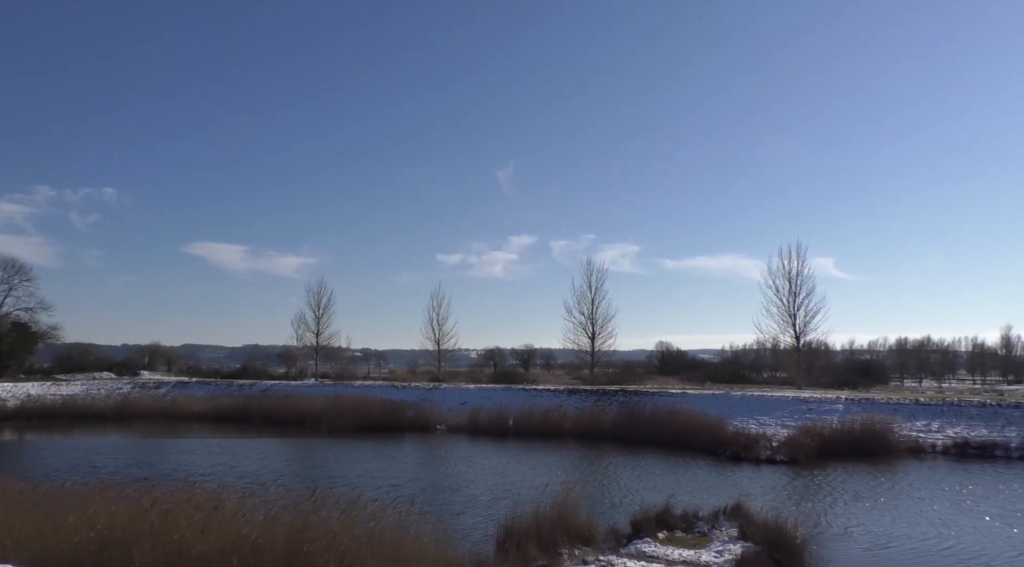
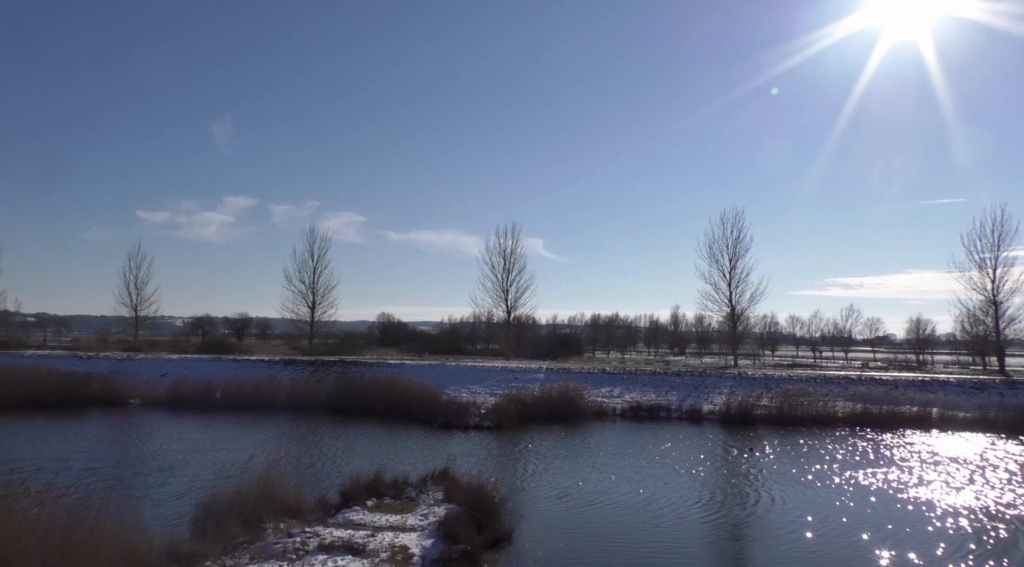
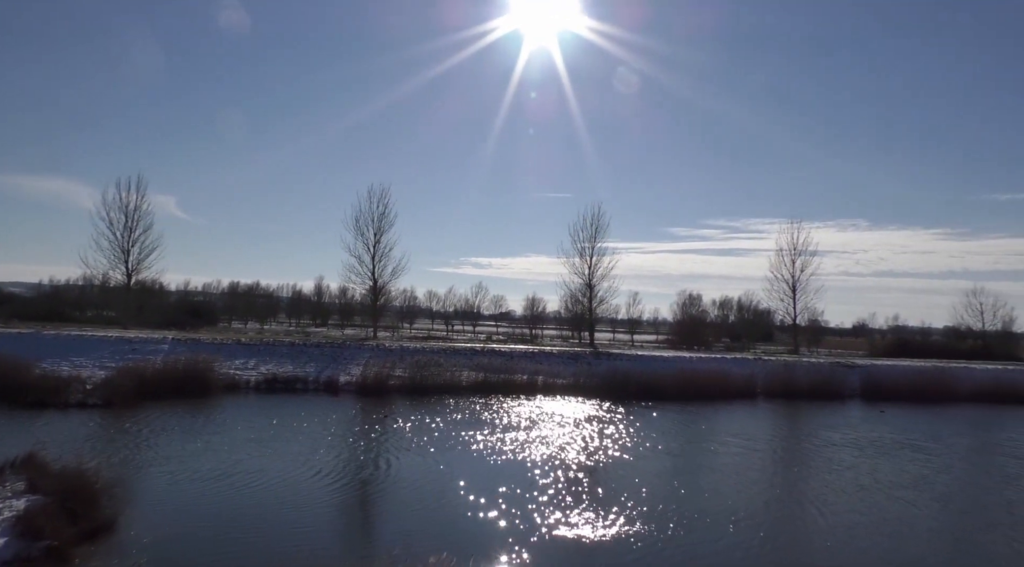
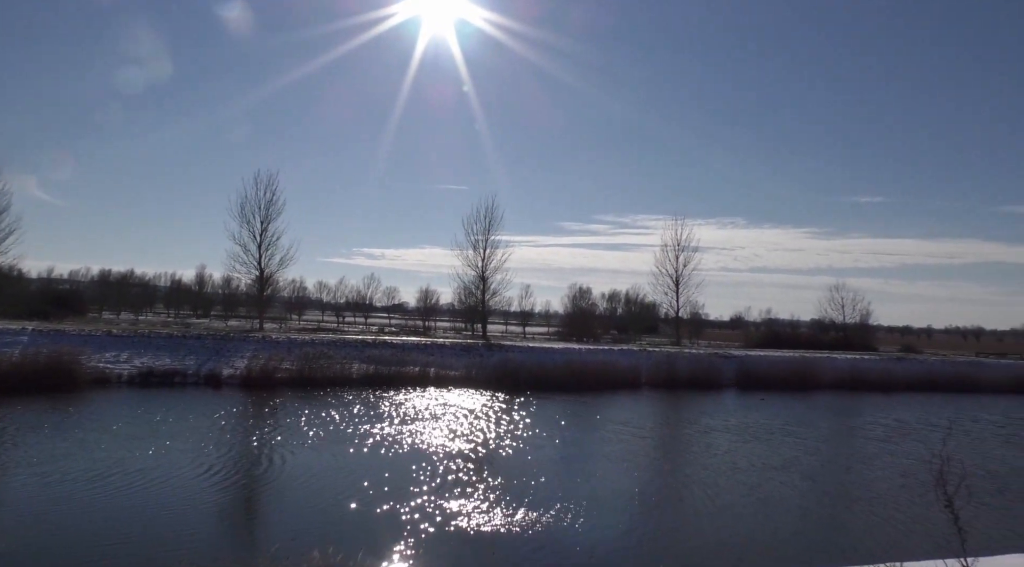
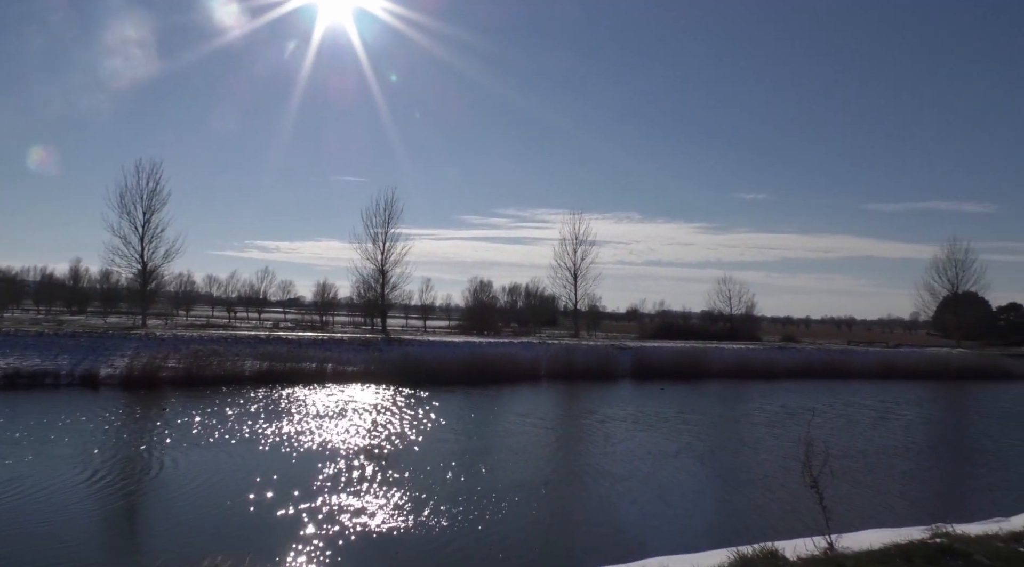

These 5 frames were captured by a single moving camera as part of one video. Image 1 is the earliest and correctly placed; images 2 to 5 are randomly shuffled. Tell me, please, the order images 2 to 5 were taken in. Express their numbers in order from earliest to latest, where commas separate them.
2, 3, 4, 5
